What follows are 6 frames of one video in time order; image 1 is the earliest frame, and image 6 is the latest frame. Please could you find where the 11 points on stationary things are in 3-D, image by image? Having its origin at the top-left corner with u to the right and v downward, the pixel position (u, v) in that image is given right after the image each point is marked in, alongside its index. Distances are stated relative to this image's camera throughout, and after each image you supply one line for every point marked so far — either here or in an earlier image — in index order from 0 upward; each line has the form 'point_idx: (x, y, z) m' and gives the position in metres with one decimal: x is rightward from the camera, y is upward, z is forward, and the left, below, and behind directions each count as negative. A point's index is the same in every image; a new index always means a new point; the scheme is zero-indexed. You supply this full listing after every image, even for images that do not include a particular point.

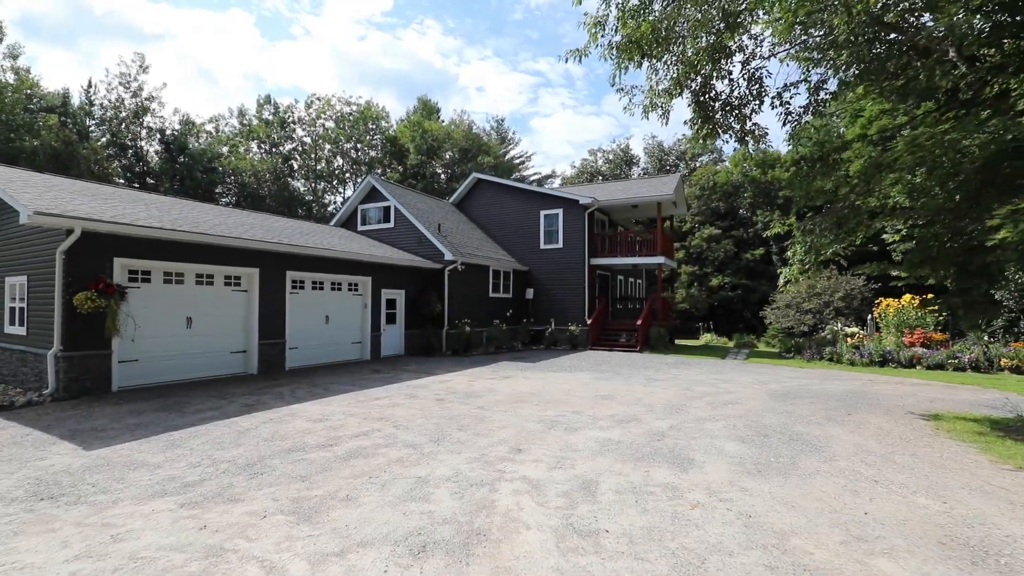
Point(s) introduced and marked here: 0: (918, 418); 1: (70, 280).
0: (+5.8, -1.9, +7.1) m
1: (-7.3, +0.1, +8.2) m
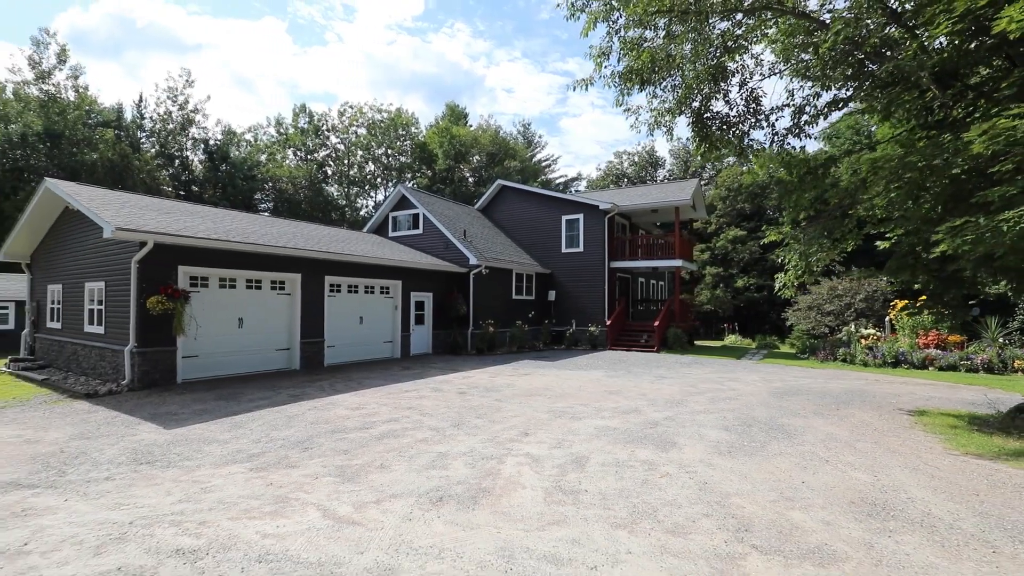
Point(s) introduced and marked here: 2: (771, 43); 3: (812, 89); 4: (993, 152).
0: (+6.0, -2.0, +7.6) m
1: (-7.0, 0.0, +9.5) m
2: (+4.4, +4.2, +8.2) m
3: (+5.0, +3.4, +8.0) m
4: (+4.8, +1.4, +5.1) m
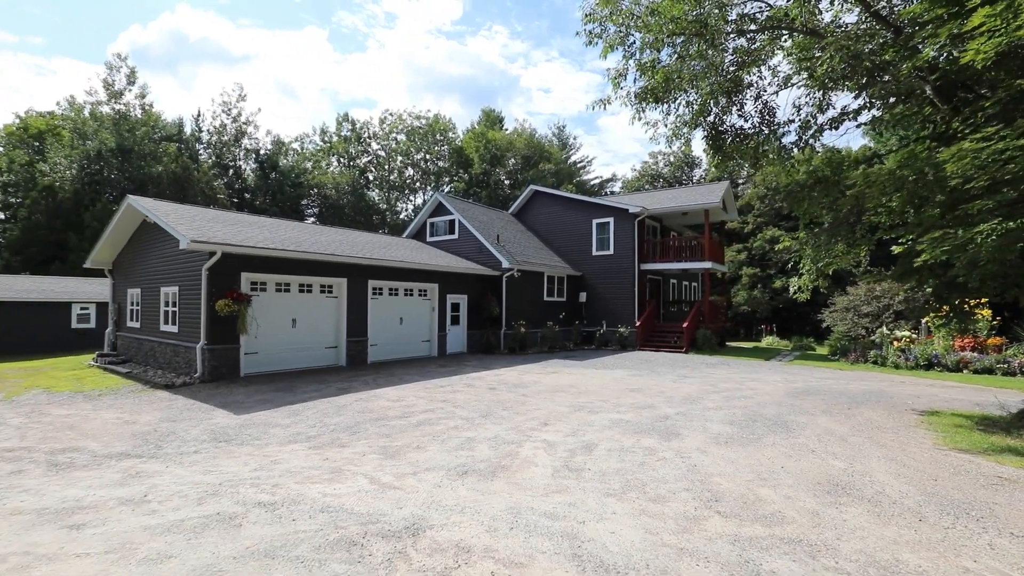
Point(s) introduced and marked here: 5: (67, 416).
0: (+6.4, -2.0, +7.9) m
1: (-6.5, -0.1, +10.7) m
2: (+4.8, +4.1, +8.6) m
3: (+5.4, +3.4, +8.4) m
4: (+5.0, +1.3, +5.5) m
5: (-7.1, -2.0, +7.9) m
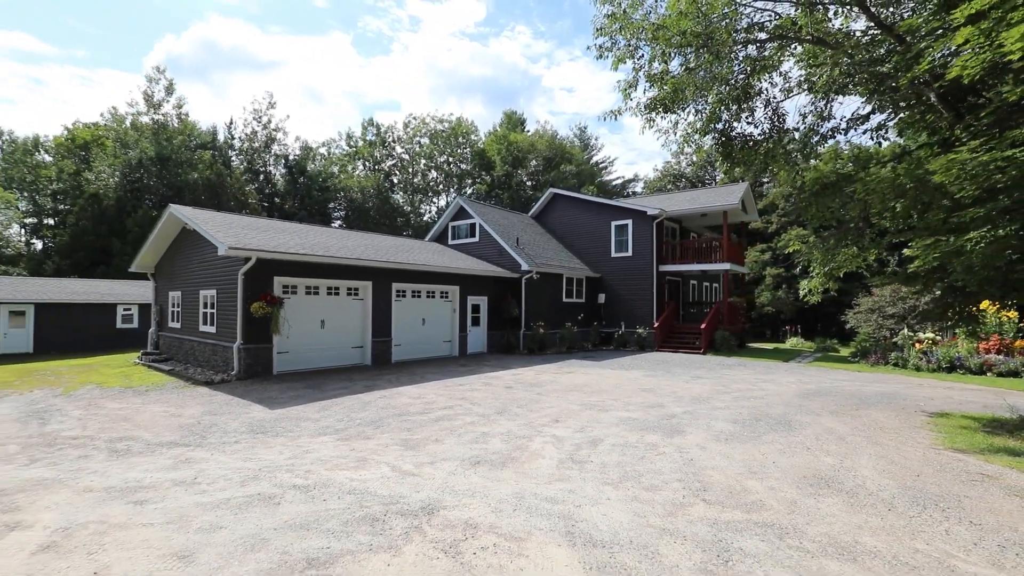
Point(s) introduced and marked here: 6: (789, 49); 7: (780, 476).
0: (+6.7, -2.1, +8.0) m
1: (-6.1, -0.1, +11.5) m
2: (+5.1, +4.0, +8.8) m
3: (+5.6, +3.3, +8.6) m
4: (+5.1, +1.2, +5.7) m
5: (-6.8, -2.1, +8.6) m
6: (+4.9, +4.2, +8.7) m
7: (+2.5, -1.7, +4.5) m
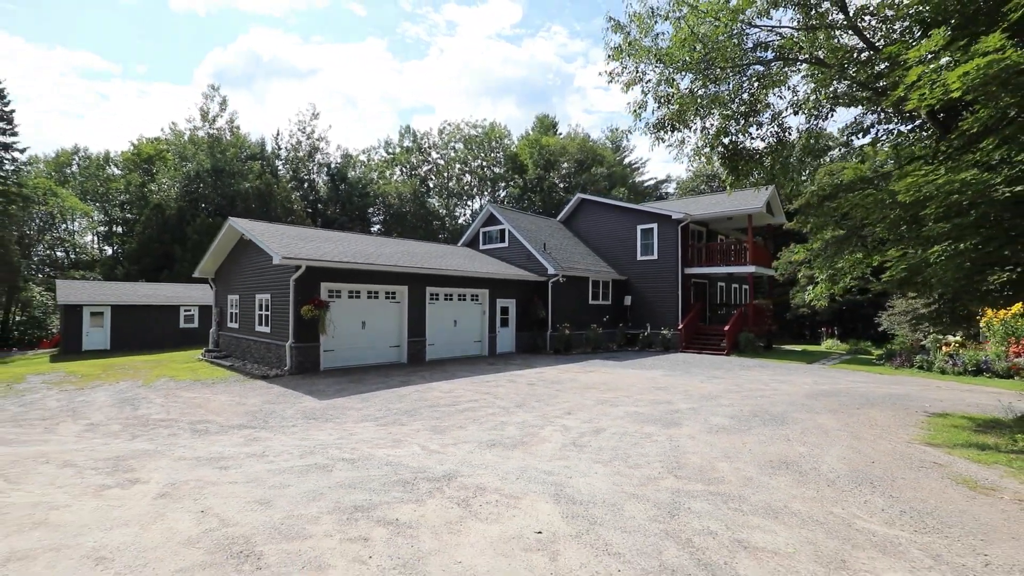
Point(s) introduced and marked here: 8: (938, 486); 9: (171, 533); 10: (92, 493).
0: (+7.0, -2.2, +8.5) m
1: (-5.5, -0.3, +12.8) m
2: (+5.5, +3.9, +9.3) m
3: (+6.0, +3.2, +9.1) m
4: (+5.3, +1.1, +6.2) m
5: (-6.4, -2.2, +10.0) m
6: (+5.2, +4.1, +9.3) m
7: (+2.5, -1.8, +5.3) m
8: (+3.7, -1.7, +4.3) m
9: (-2.6, -1.9, +3.8) m
10: (-4.1, -2.0, +4.8) m
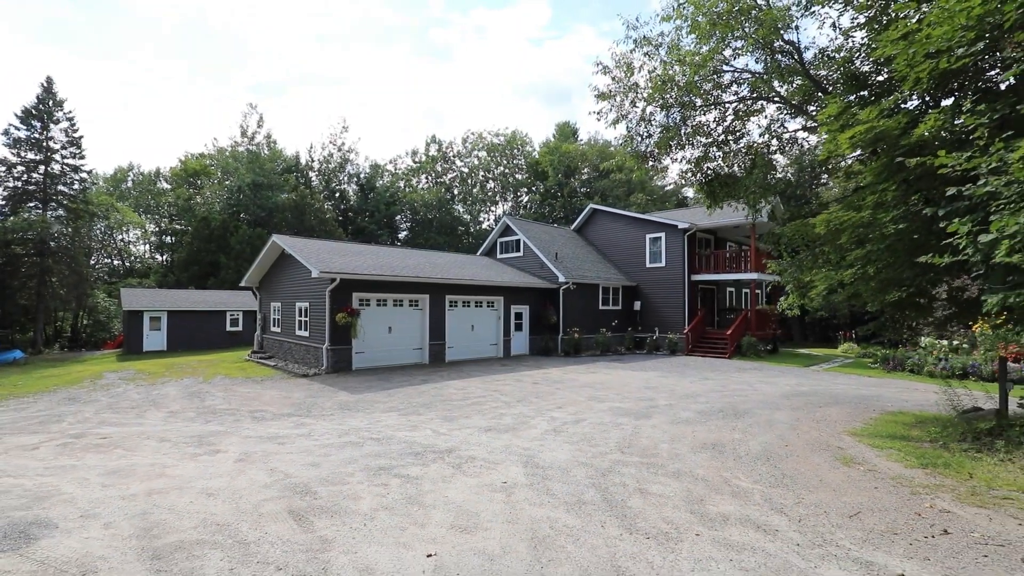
0: (+7.0, -2.4, +9.6) m
1: (-5.3, -0.5, +14.6) m
2: (+5.5, +3.7, +10.5) m
3: (+6.0, +3.0, +10.2) m
4: (+5.1, +0.9, +7.4) m
5: (-6.3, -2.5, +11.8) m
6: (+5.3, +3.9, +10.5) m
7: (+2.4, -2.1, +6.6) m
8: (+3.4, -1.9, +5.6) m
9: (-2.8, -2.1, +5.4) m
10: (-4.3, -2.2, +6.5) m
